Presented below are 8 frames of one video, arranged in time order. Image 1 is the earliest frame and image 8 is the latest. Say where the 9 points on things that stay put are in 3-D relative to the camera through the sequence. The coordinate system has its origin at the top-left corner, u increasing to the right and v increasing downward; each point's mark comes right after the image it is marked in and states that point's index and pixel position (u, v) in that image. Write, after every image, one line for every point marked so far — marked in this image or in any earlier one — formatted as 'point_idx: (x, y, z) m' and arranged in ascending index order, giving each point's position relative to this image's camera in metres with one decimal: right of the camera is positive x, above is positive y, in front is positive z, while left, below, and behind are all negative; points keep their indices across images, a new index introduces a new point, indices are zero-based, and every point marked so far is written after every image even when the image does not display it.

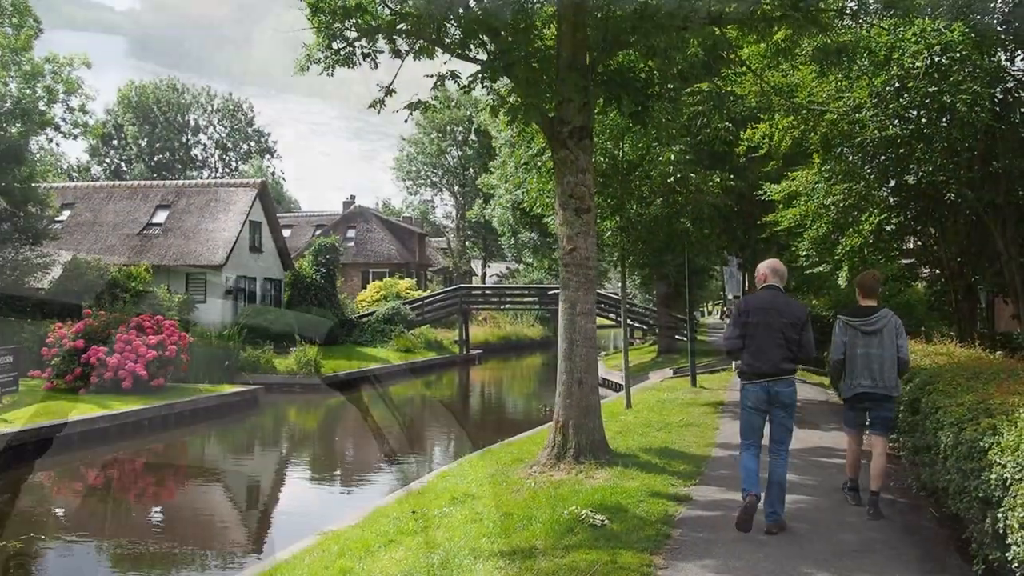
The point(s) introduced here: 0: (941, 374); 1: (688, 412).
0: (+2.7, -0.5, +7.3) m
1: (+1.9, -1.3, +12.6) m
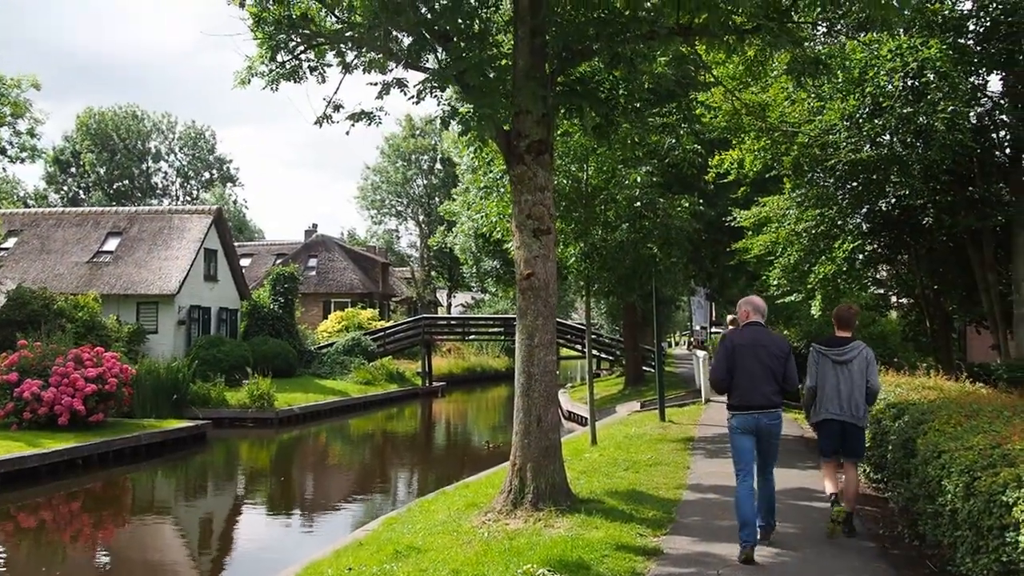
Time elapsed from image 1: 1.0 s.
0: (+2.4, -0.7, +6.7) m
1: (+1.5, -1.6, +11.9) m
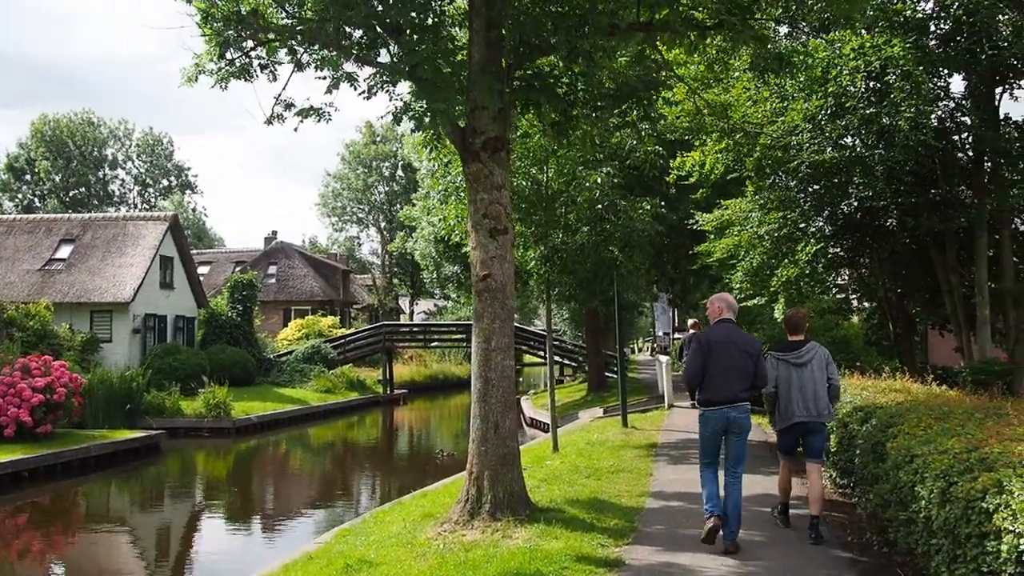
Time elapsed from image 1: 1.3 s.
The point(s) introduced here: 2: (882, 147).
0: (+2.1, -0.7, +6.4) m
1: (+1.1, -1.7, +11.7) m
2: (+4.0, +1.5, +12.4) m
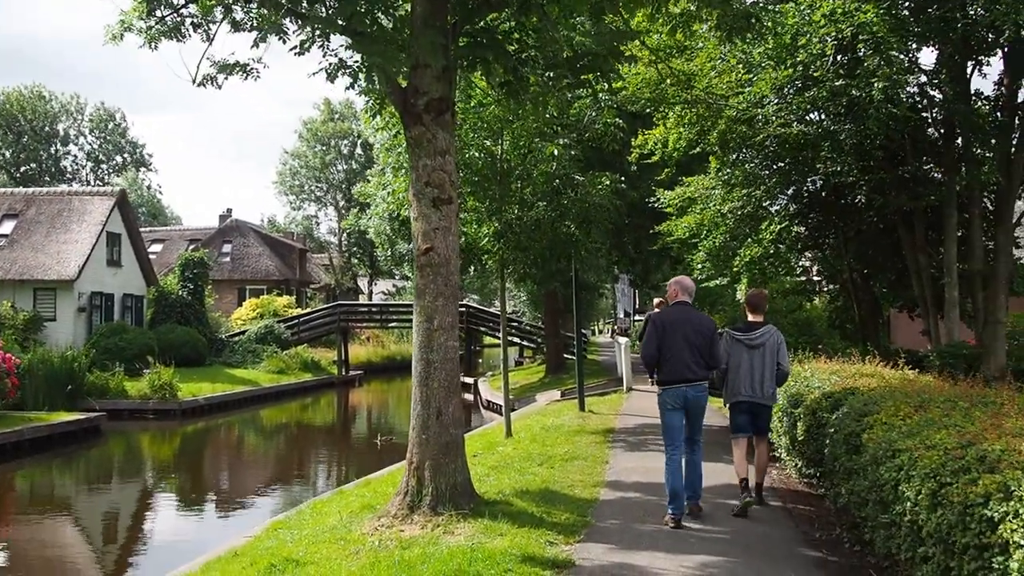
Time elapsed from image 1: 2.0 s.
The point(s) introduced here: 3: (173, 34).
0: (+1.8, -0.6, +5.9) m
1: (+0.6, -1.4, +11.1) m
2: (+3.5, +1.7, +11.9) m
3: (-2.9, +2.2, +10.1) m
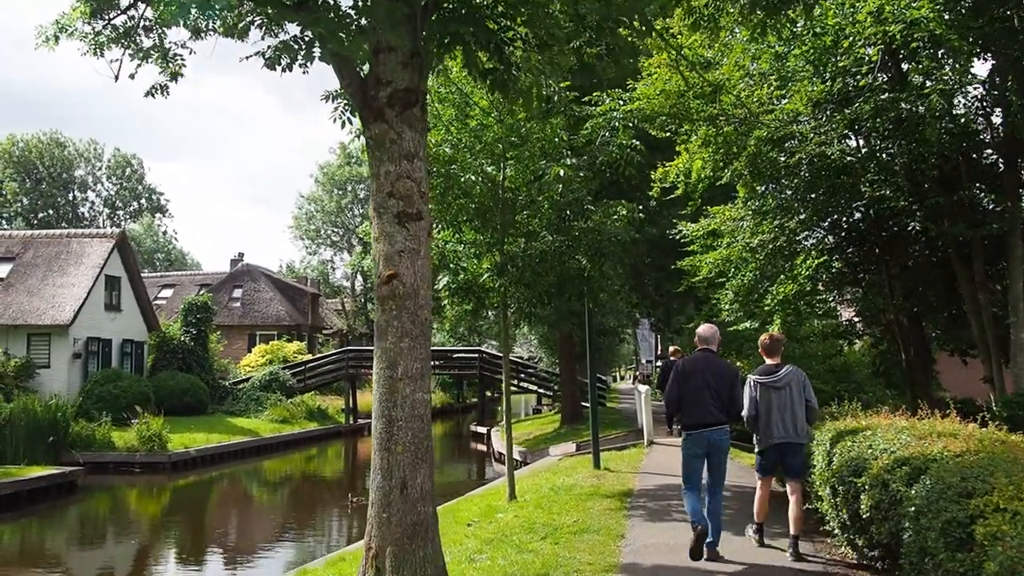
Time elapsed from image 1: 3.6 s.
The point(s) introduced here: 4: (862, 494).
0: (+1.7, -0.7, +4.4) m
1: (+0.6, -1.8, +9.6) m
2: (+3.5, +1.3, +10.5) m
3: (-2.9, +1.9, +8.7) m
4: (+1.8, -1.1, +6.0) m
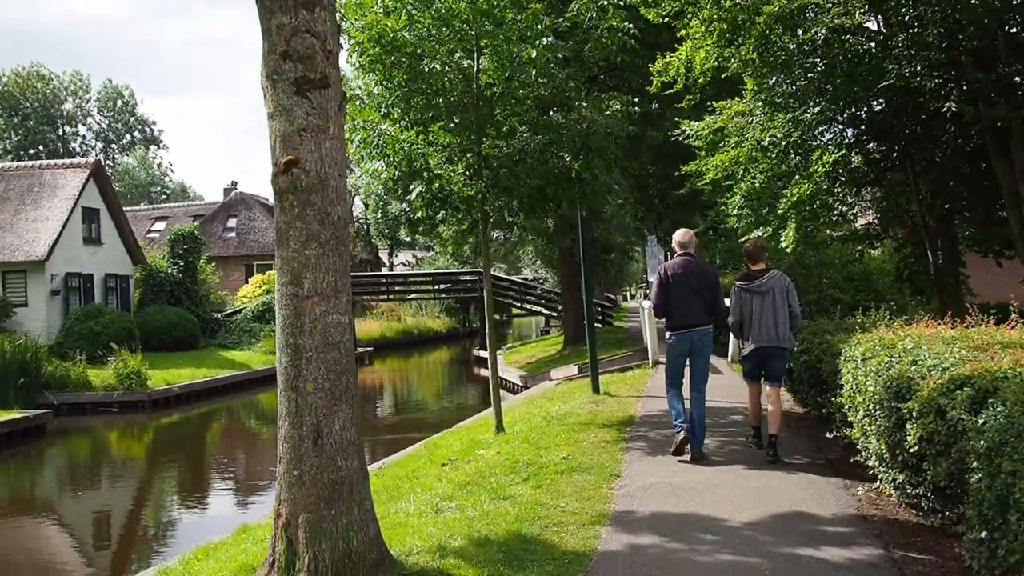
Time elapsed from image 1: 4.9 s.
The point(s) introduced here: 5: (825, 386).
0: (+1.5, -0.3, +3.2) m
1: (+0.5, -1.1, +8.4) m
2: (+3.3, +2.2, +9.1) m
3: (-3.2, +2.4, +7.4) m
4: (+1.6, -0.5, +4.7) m
5: (+2.0, -0.6, +7.4) m
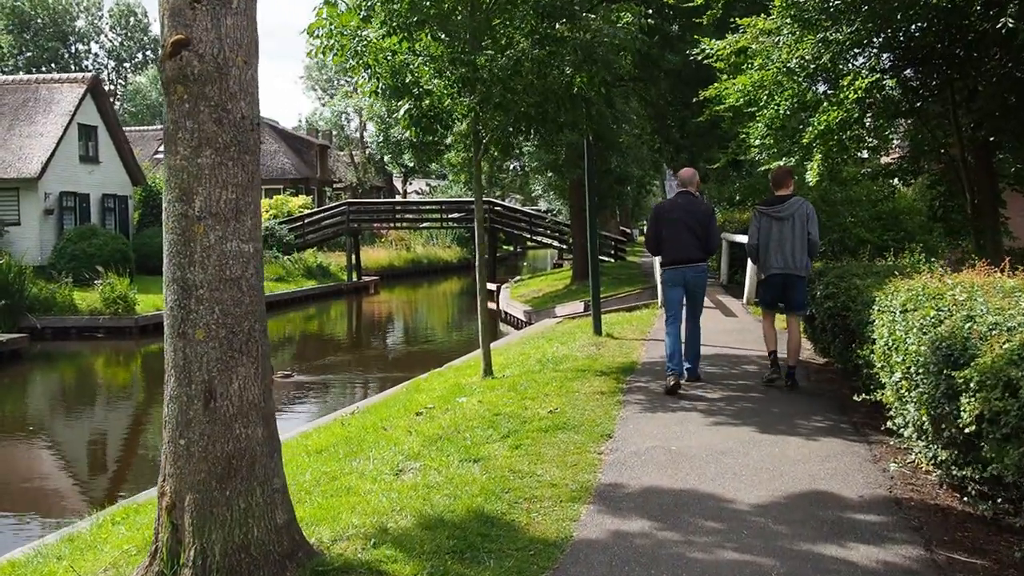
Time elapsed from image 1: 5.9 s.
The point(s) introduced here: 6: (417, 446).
0: (+1.4, -0.2, +2.2) m
1: (+0.4, -0.6, +7.5) m
2: (+3.3, +2.6, +7.9) m
3: (-3.2, +2.9, +6.3) m
4: (+1.5, -0.3, +3.8) m
5: (+1.9, -0.3, +6.5) m
6: (-0.5, -0.8, +6.0) m
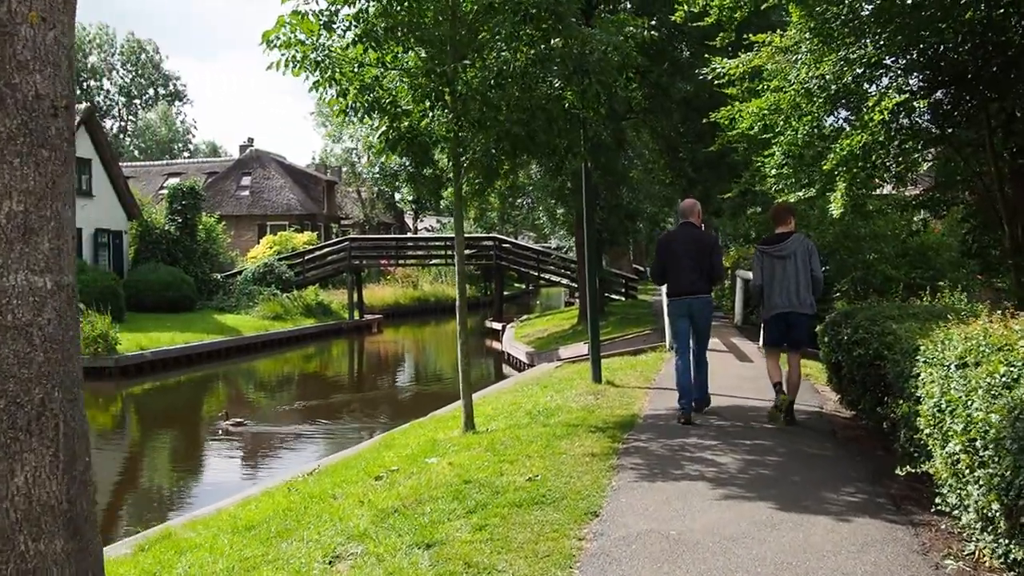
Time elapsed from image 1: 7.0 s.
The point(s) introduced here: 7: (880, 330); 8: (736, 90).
0: (+1.2, -0.3, +1.2) m
1: (+0.3, -0.9, +6.5) m
2: (+3.2, +2.3, +7.0) m
3: (-3.3, +2.7, +5.5) m
4: (+1.3, -0.5, +2.8) m
5: (+1.8, -0.5, +5.5) m
6: (-0.6, -1.0, +5.0) m
7: (+1.8, -0.2, +5.7) m
8: (+2.3, +2.0, +12.1) m
